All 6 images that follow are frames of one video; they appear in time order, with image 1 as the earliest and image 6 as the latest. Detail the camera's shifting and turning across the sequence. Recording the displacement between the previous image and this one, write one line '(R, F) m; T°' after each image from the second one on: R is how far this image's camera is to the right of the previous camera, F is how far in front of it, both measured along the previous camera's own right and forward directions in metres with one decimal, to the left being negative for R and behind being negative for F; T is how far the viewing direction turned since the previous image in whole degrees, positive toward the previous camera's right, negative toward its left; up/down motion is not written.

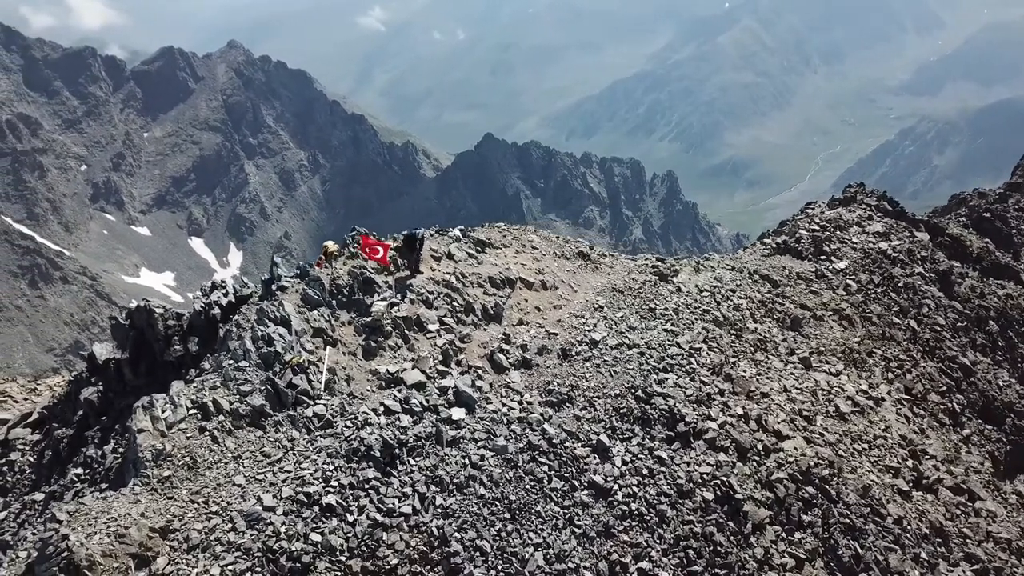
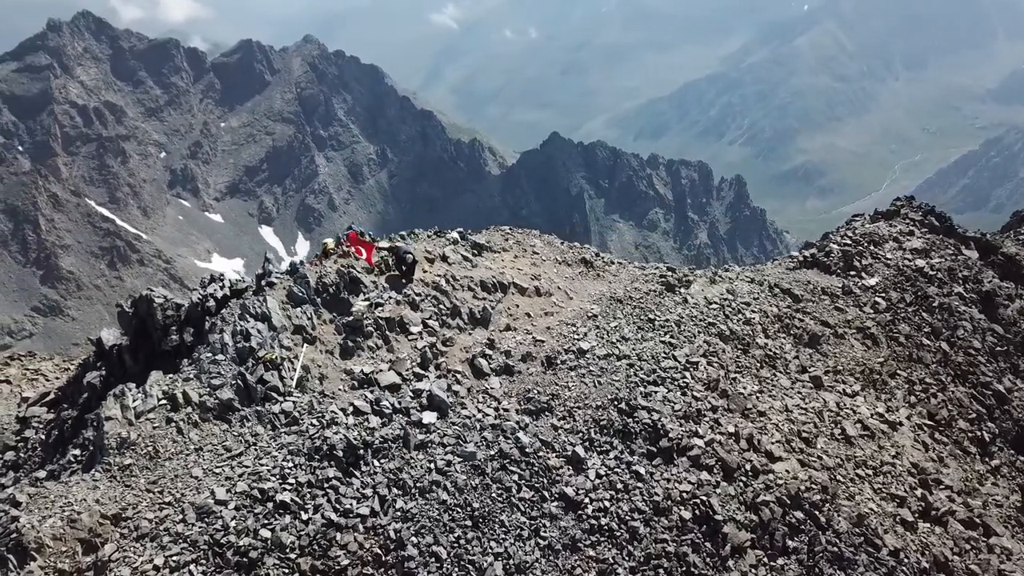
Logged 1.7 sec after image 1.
(+2.1, +0.2) m; -4°
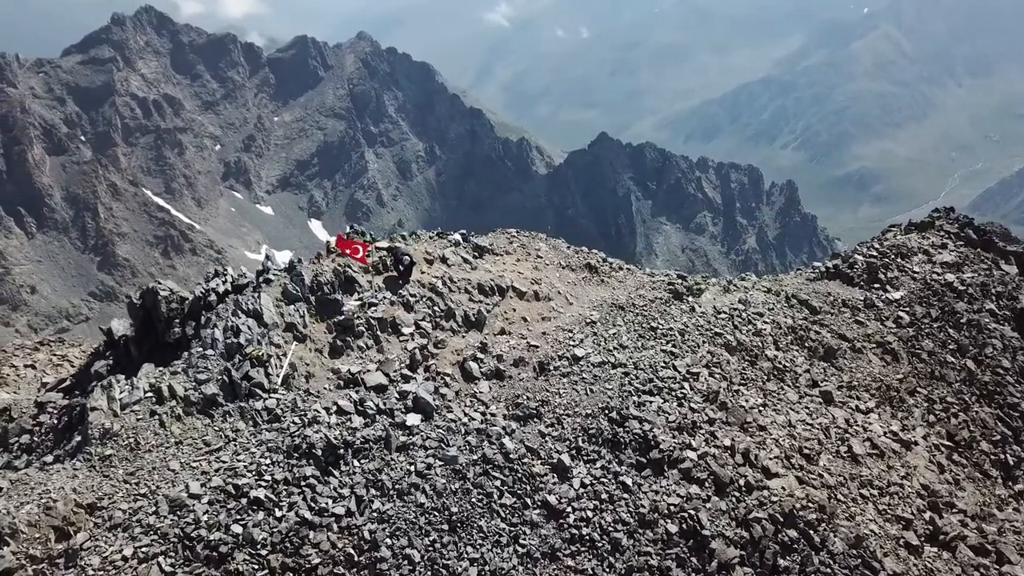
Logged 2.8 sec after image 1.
(+1.4, +0.2) m; -3°
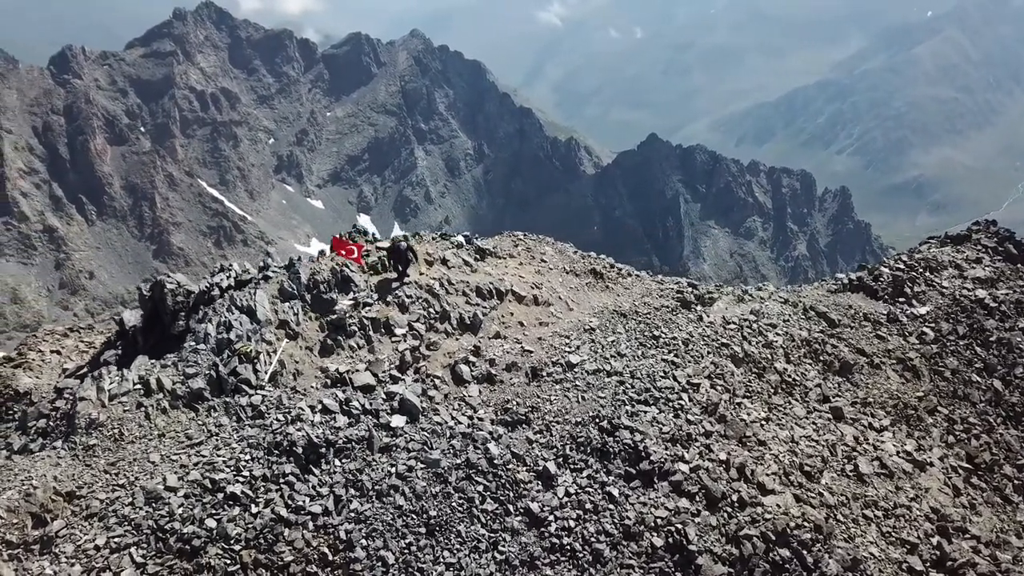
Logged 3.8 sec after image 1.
(+1.4, +0.2) m; -3°
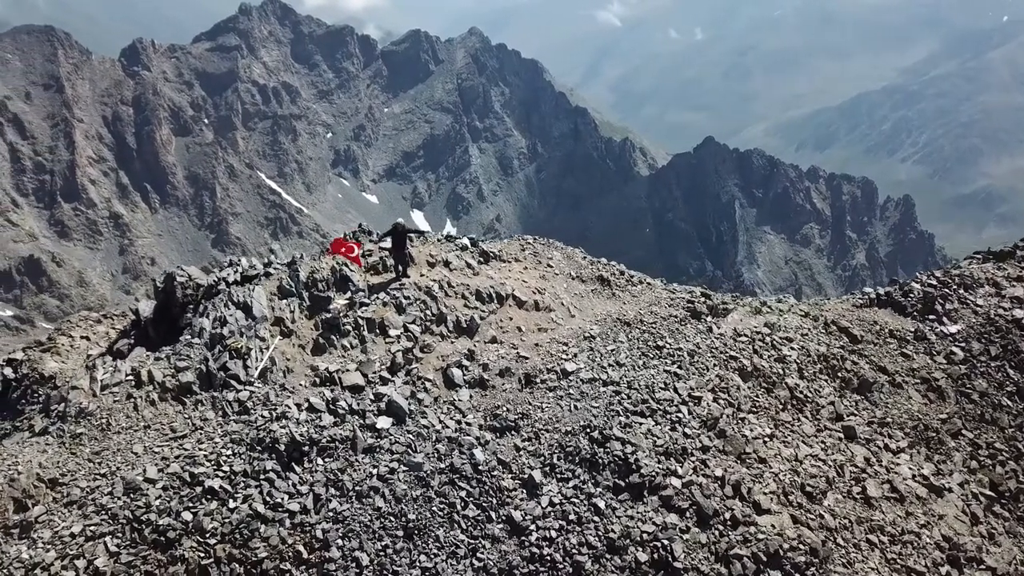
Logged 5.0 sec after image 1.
(+1.5, +0.2) m; -4°
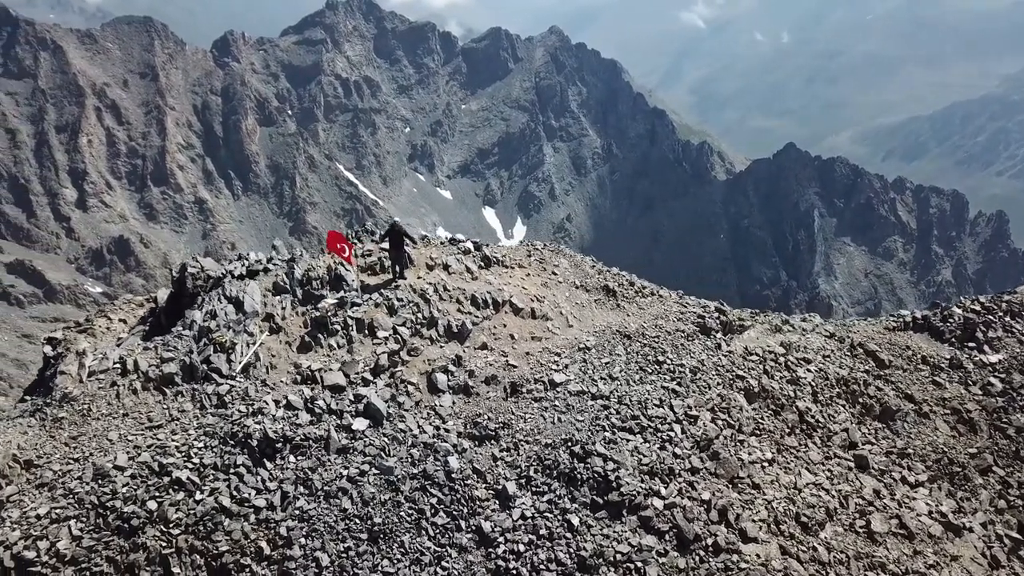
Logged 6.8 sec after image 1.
(+2.1, +0.4) m; -5°
